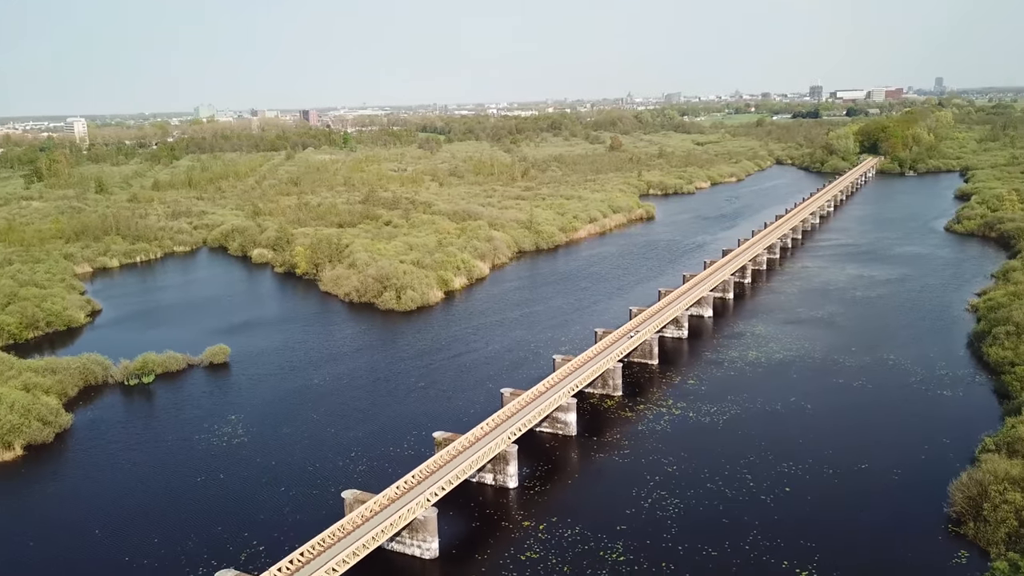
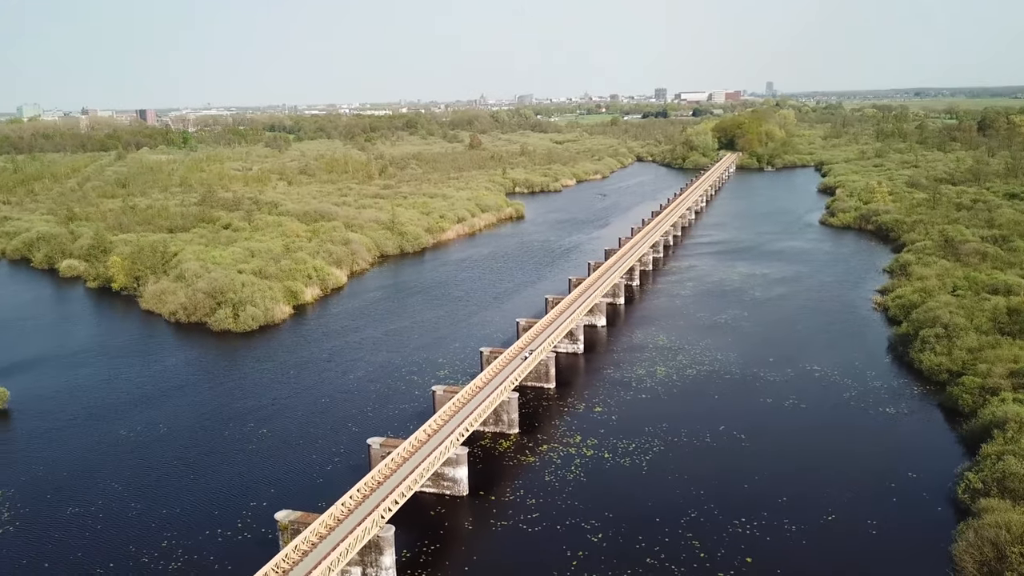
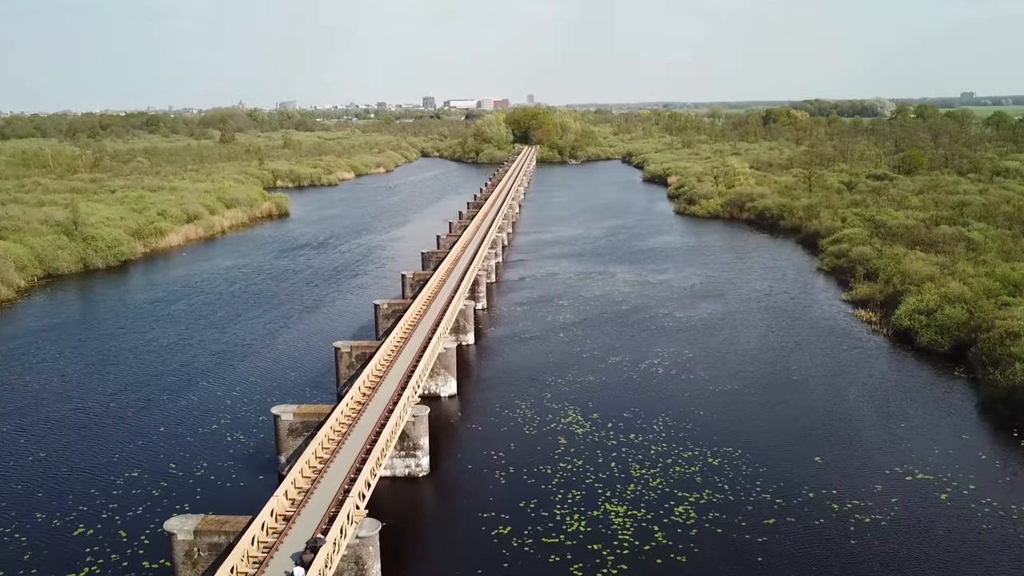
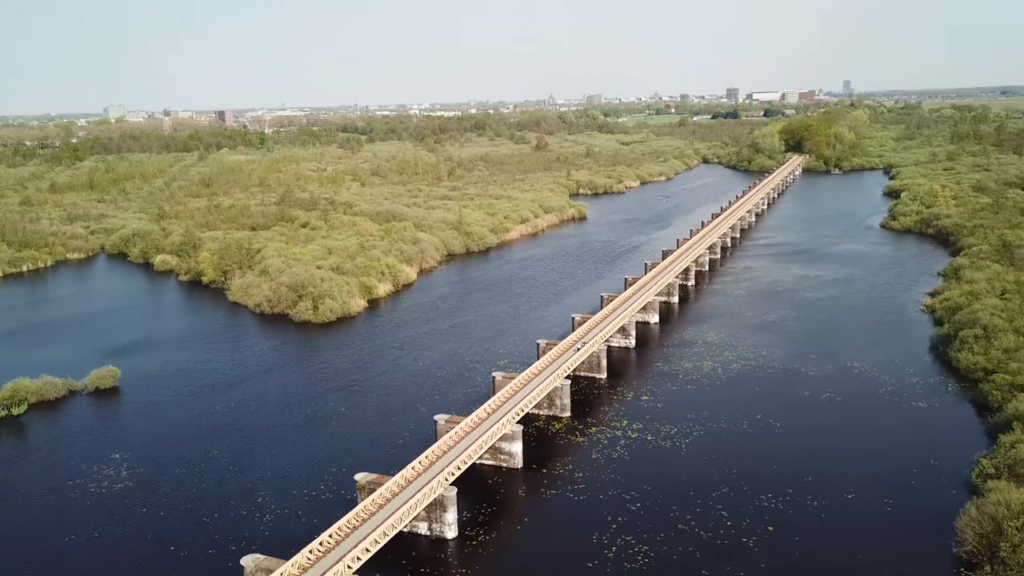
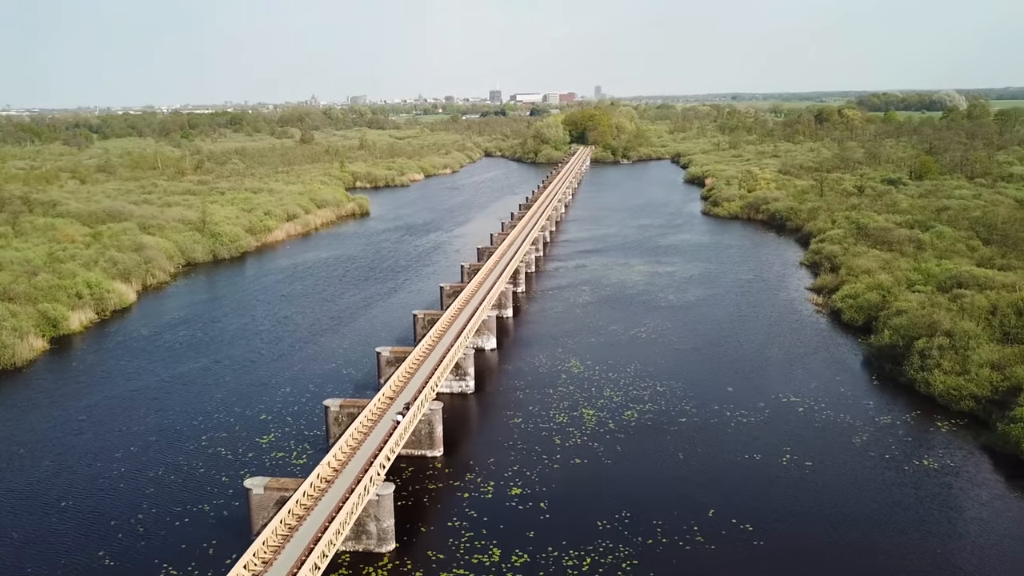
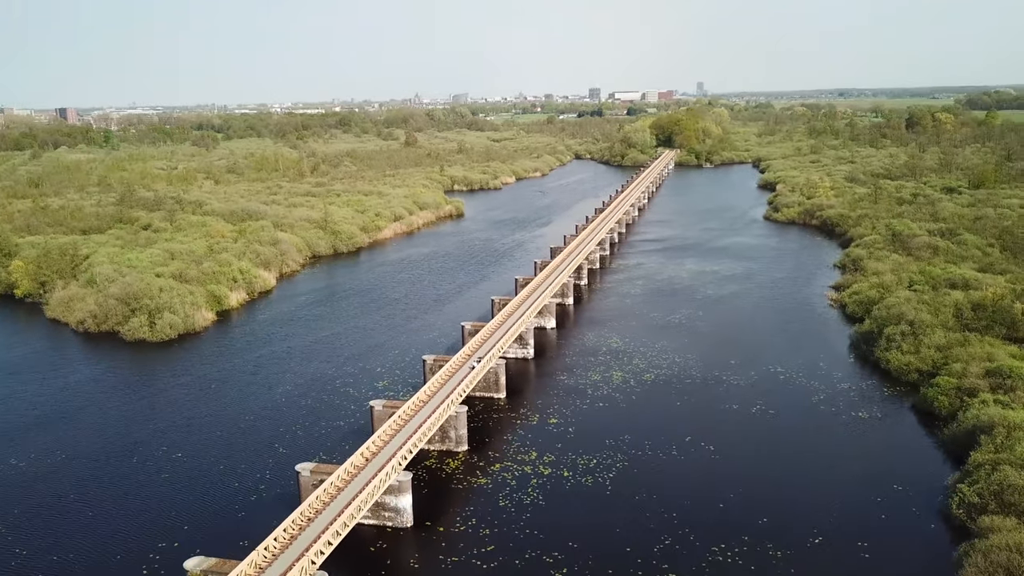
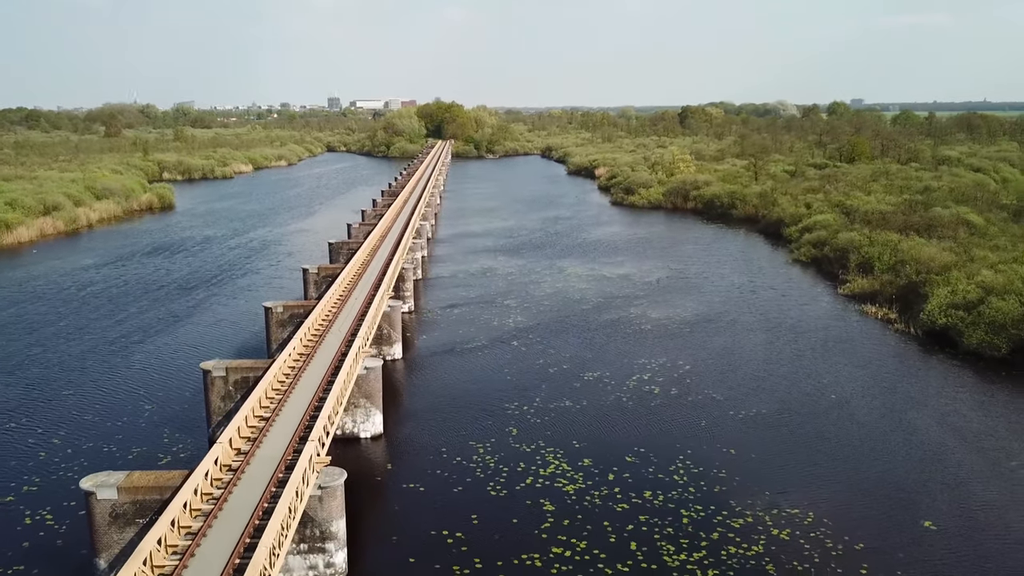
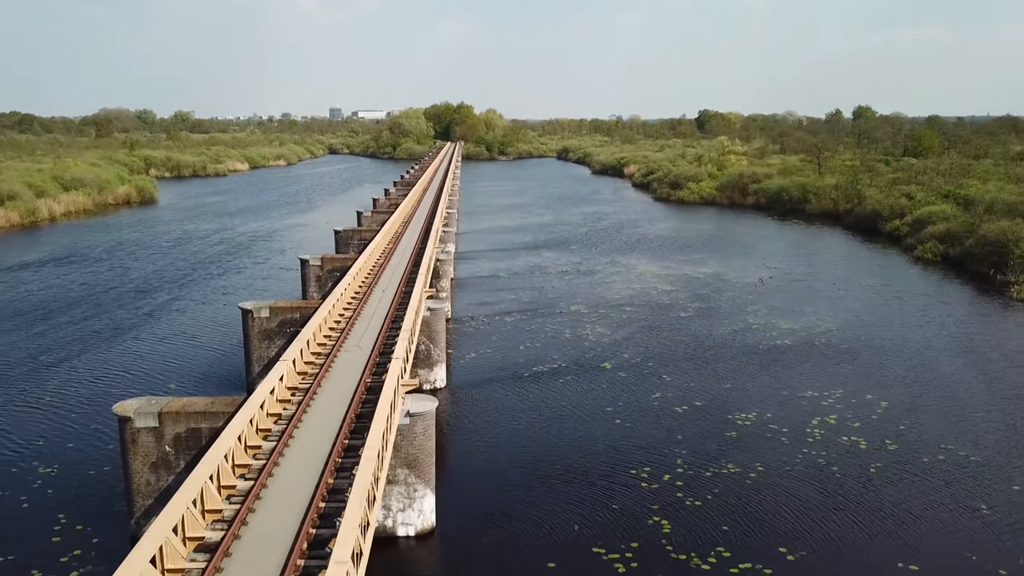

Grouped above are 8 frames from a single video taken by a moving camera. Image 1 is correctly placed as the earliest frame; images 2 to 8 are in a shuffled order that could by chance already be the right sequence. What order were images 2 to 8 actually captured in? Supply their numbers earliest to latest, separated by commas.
4, 2, 6, 5, 3, 7, 8
